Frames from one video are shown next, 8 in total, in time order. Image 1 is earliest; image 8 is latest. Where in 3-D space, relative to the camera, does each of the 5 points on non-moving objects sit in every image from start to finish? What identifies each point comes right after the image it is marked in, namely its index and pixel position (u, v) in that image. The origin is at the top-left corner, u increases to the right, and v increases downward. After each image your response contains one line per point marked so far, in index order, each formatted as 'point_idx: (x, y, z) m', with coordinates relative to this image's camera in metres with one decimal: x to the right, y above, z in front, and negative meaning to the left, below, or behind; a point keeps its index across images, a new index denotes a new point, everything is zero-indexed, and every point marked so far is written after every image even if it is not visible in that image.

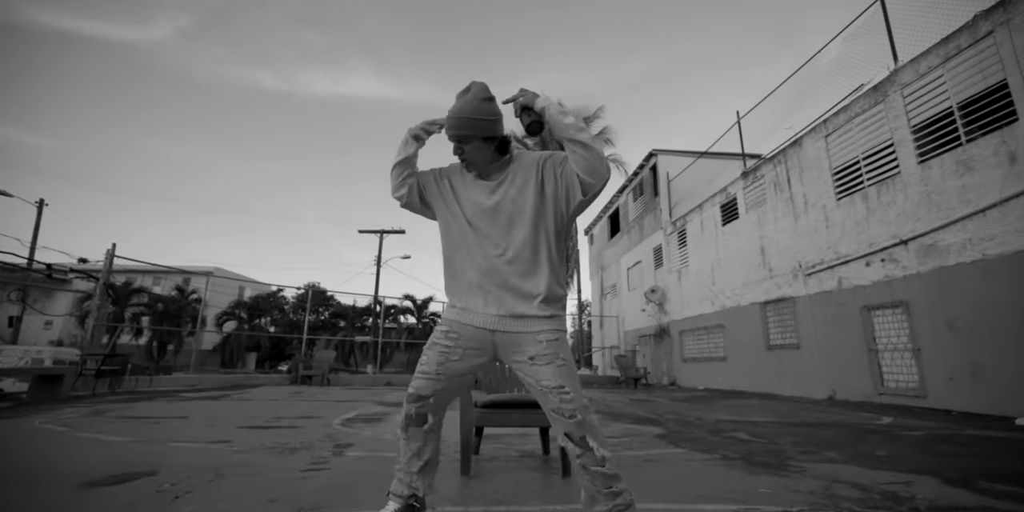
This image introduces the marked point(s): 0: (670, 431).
0: (+1.5, -1.7, +4.1) m
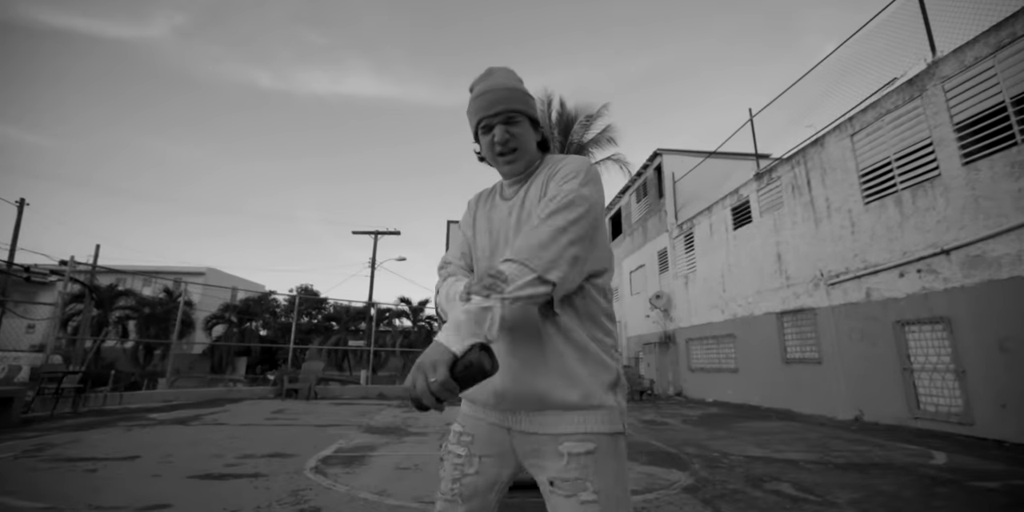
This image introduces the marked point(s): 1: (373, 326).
0: (+1.5, -1.8, +3.5) m
1: (-5.4, -2.7, +16.4) m
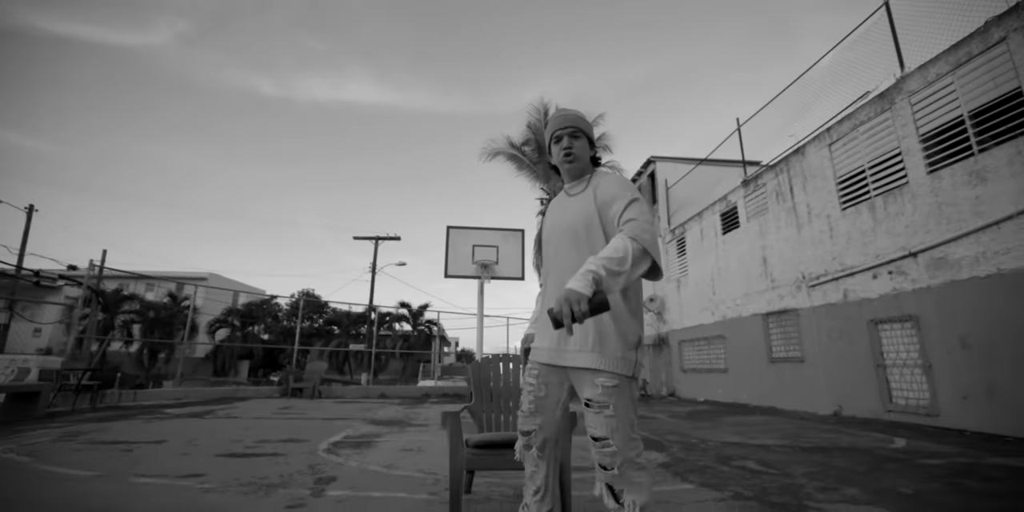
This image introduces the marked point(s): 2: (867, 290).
0: (+1.5, -1.8, +3.9) m
1: (-5.4, -2.8, +16.8) m
2: (+5.7, -0.5, +6.9) m
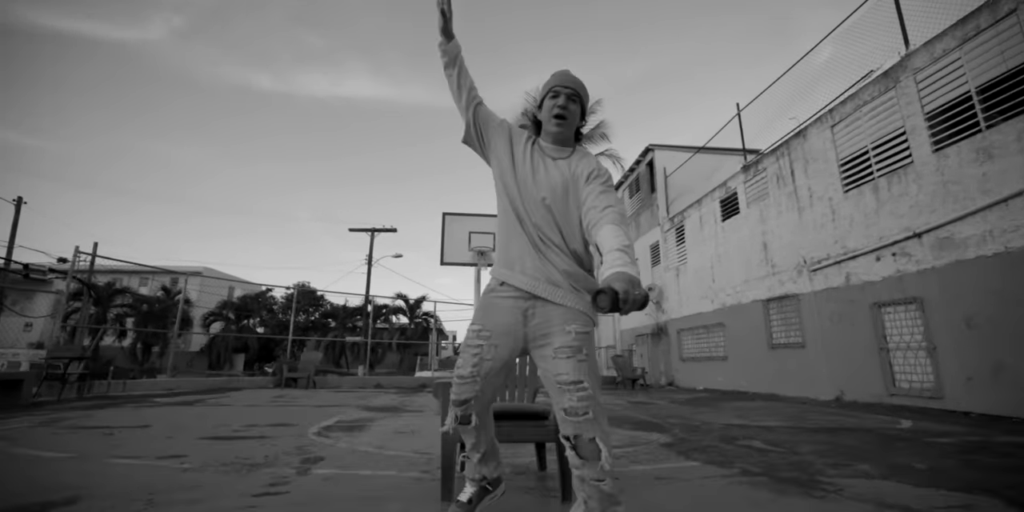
0: (+1.5, -1.6, +3.8) m
1: (-5.5, -2.5, +16.6) m
2: (+5.7, -0.3, +6.8) m
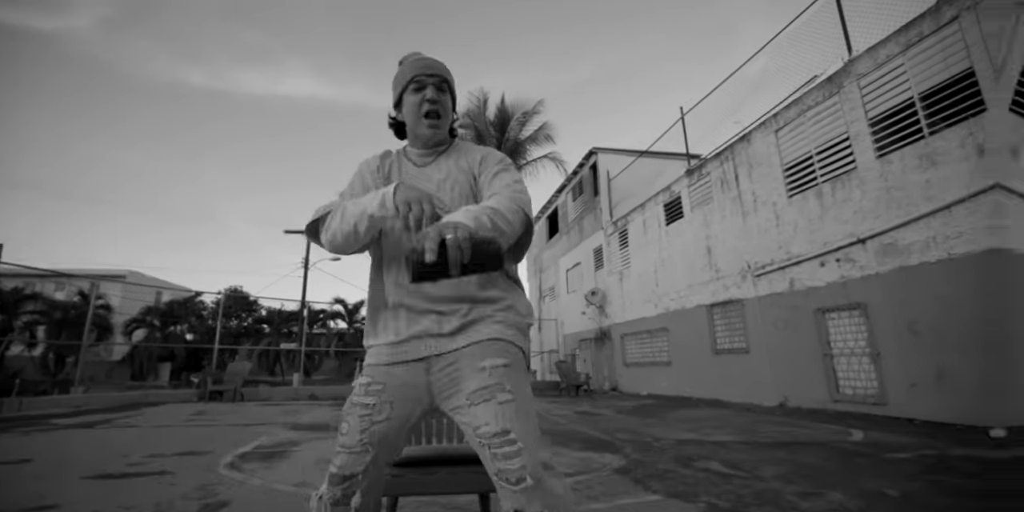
0: (+0.9, -1.6, +3.3) m
1: (-7.2, -2.5, +15.5) m
2: (+4.8, -0.3, +6.7) m
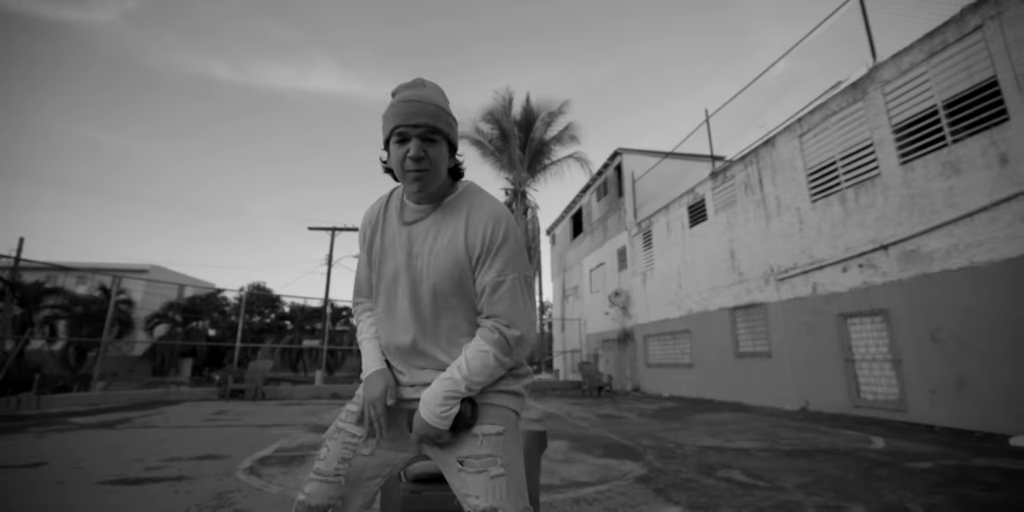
0: (+1.1, -1.7, +3.5) m
1: (-6.8, -2.5, +15.8) m
2: (+5.1, -0.4, +6.8) m
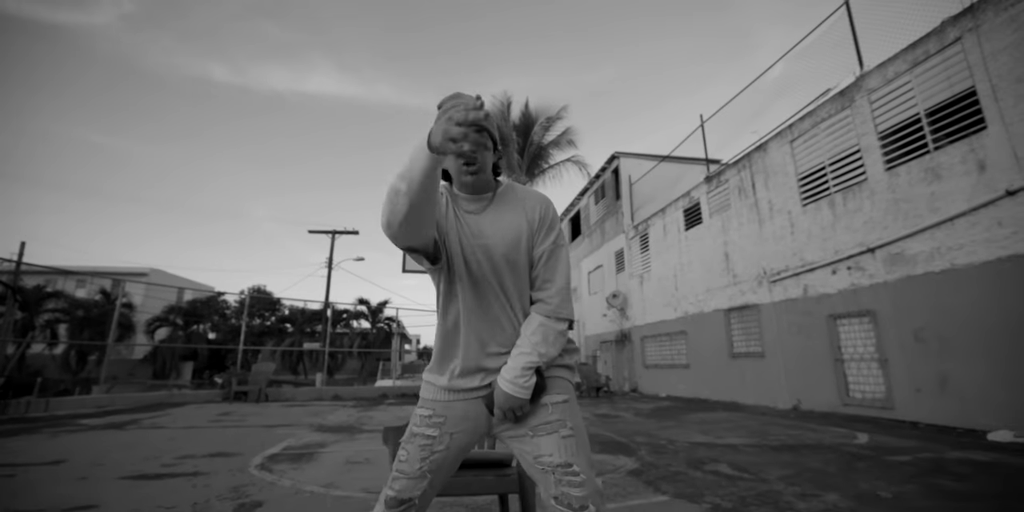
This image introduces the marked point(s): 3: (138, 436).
0: (+1.1, -1.8, +3.6) m
1: (-6.8, -2.6, +15.9) m
2: (+5.1, -0.5, +7.0) m
3: (-4.6, -2.2, +5.3) m
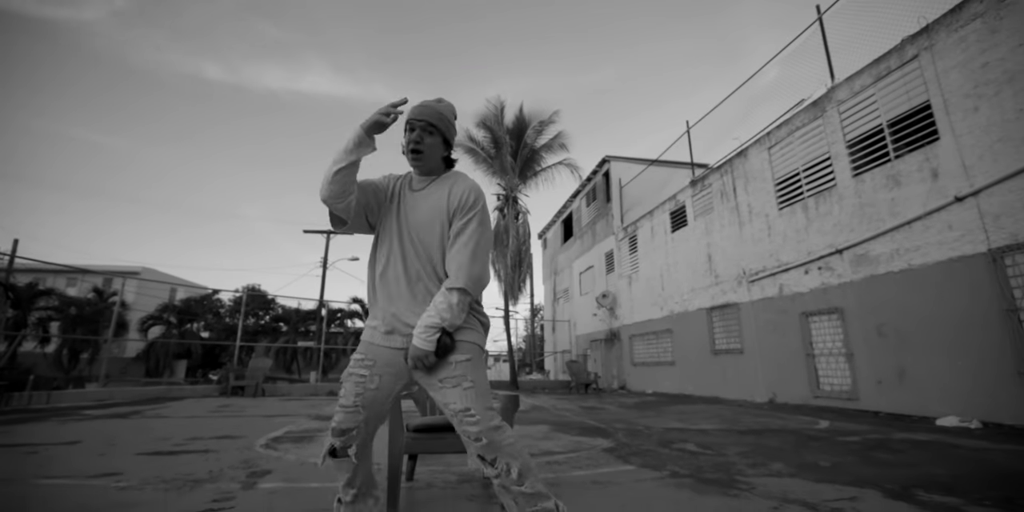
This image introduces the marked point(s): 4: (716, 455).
0: (+1.0, -1.7, +4.0) m
1: (-7.1, -2.6, +16.2) m
2: (+5.0, -0.5, +7.4) m
3: (-4.7, -2.2, +5.5) m
4: (+1.6, -1.6, +3.4) m
